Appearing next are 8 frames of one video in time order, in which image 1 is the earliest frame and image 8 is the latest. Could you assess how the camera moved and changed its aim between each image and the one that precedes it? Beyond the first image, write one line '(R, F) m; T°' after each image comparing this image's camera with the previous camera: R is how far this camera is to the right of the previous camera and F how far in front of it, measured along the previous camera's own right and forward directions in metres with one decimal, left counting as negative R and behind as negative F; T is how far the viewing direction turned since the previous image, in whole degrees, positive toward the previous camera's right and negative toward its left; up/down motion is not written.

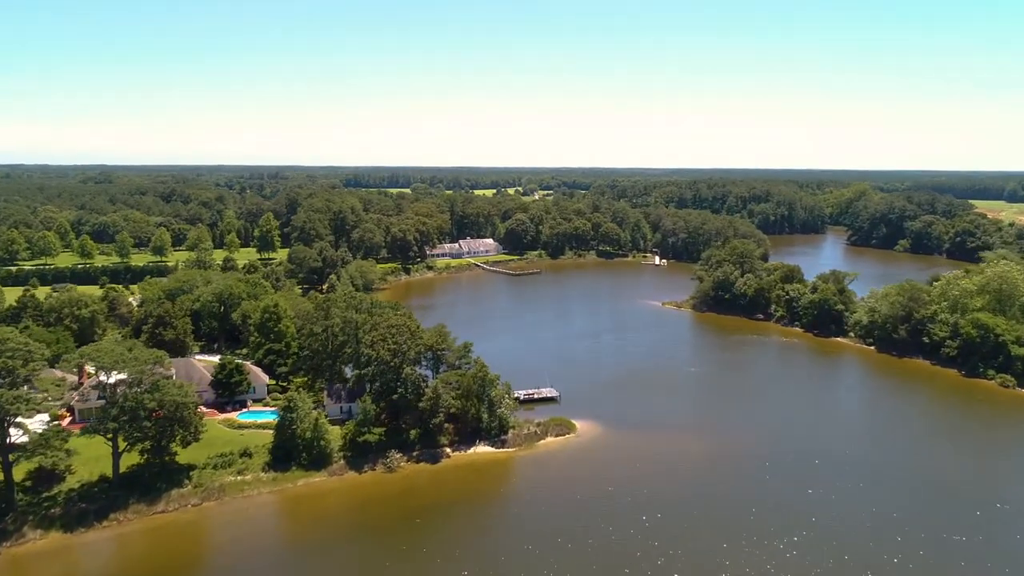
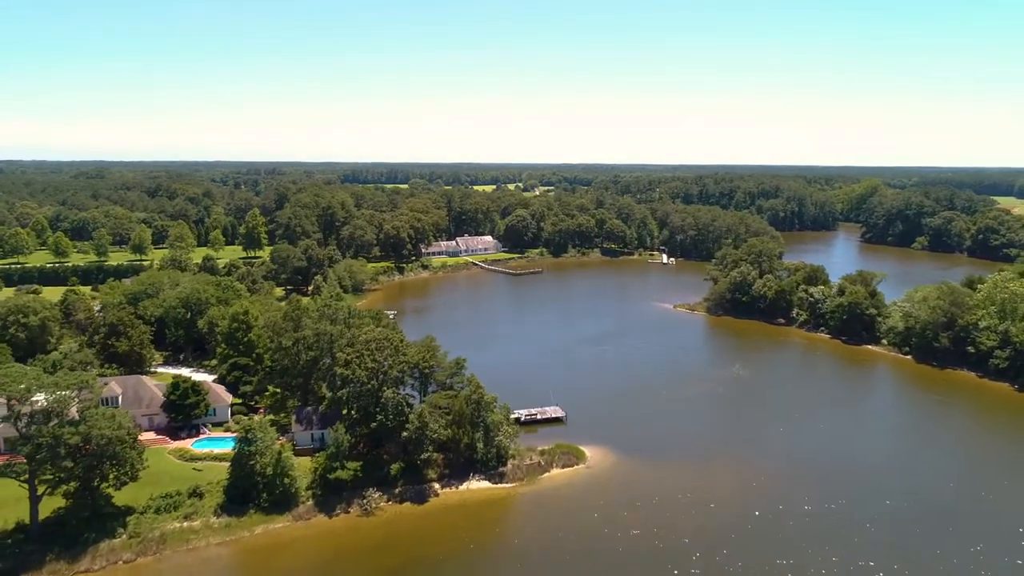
(0.0, +5.2) m; 0°
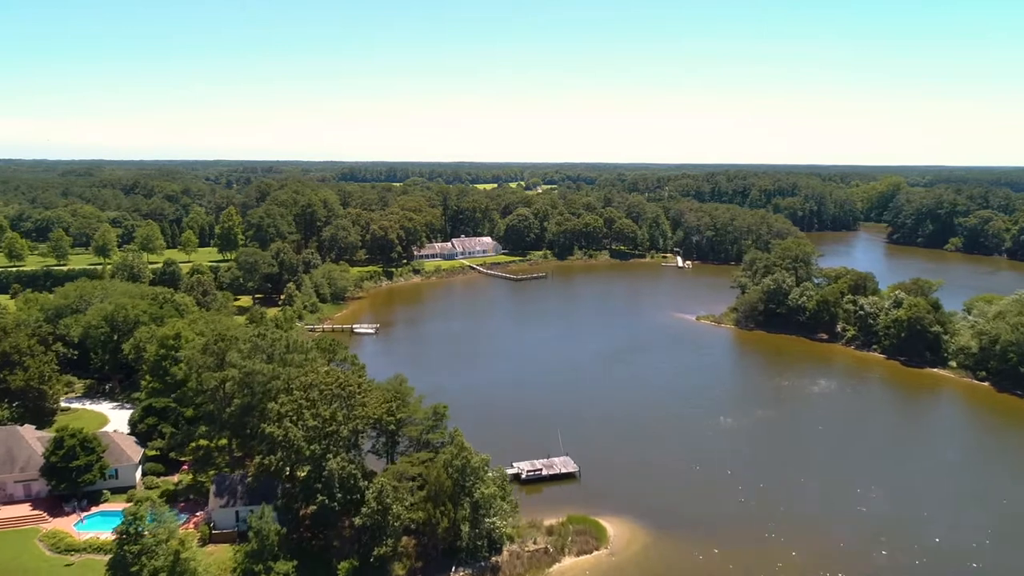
(+0.2, +8.4) m; 0°
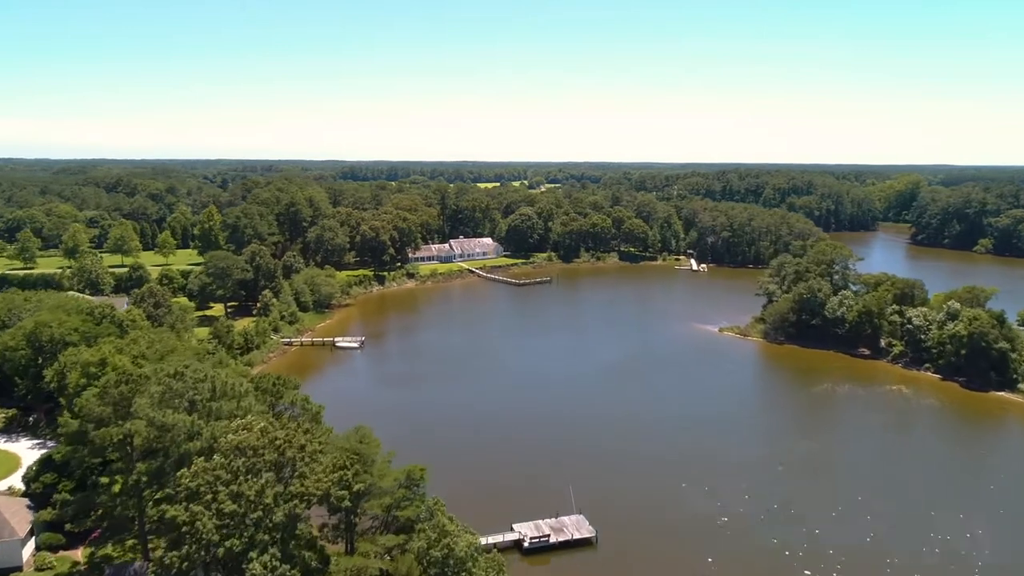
(+0.1, +6.1) m; 0°
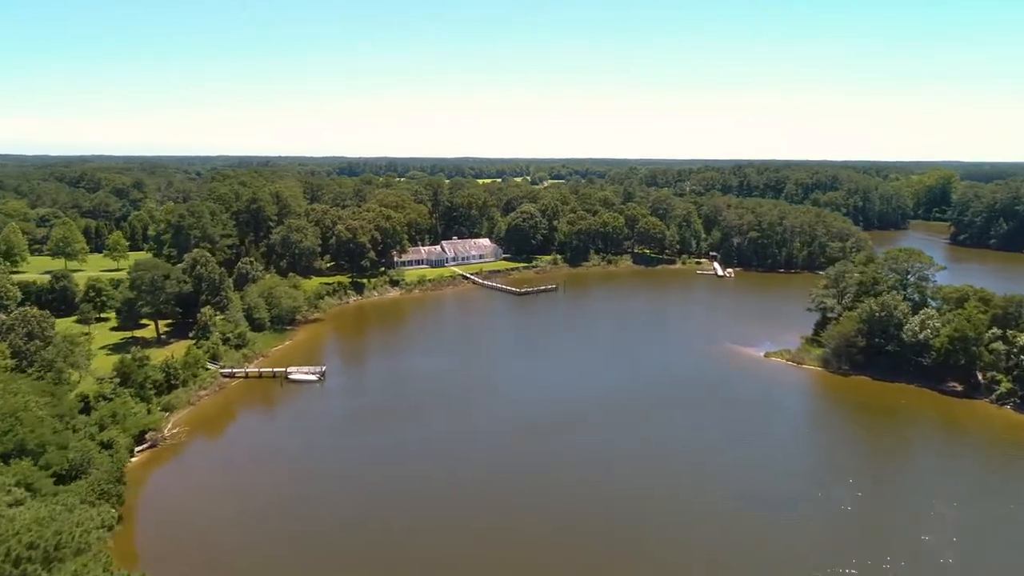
(+0.2, +9.9) m; 0°
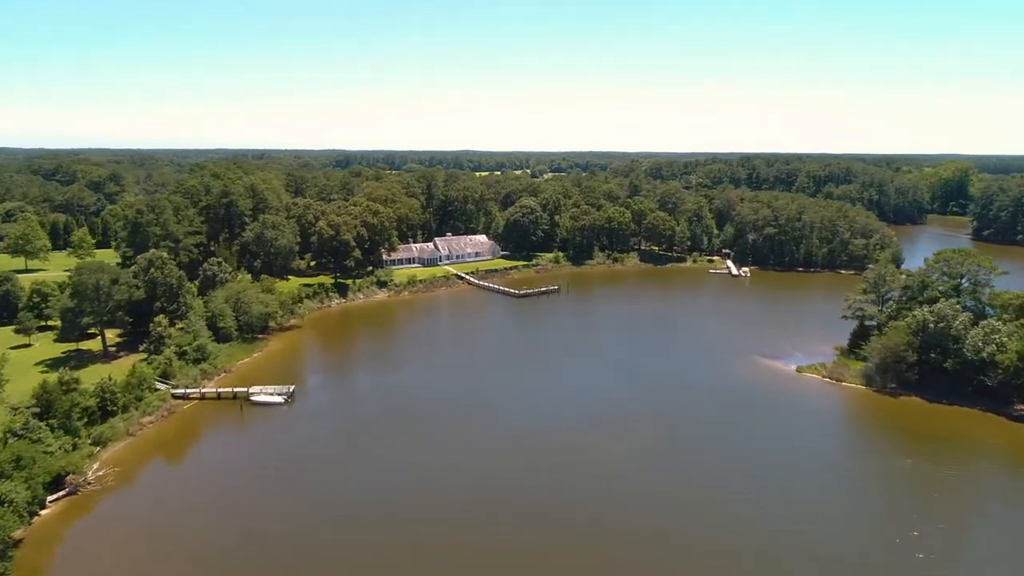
(+0.1, +5.3) m; 0°
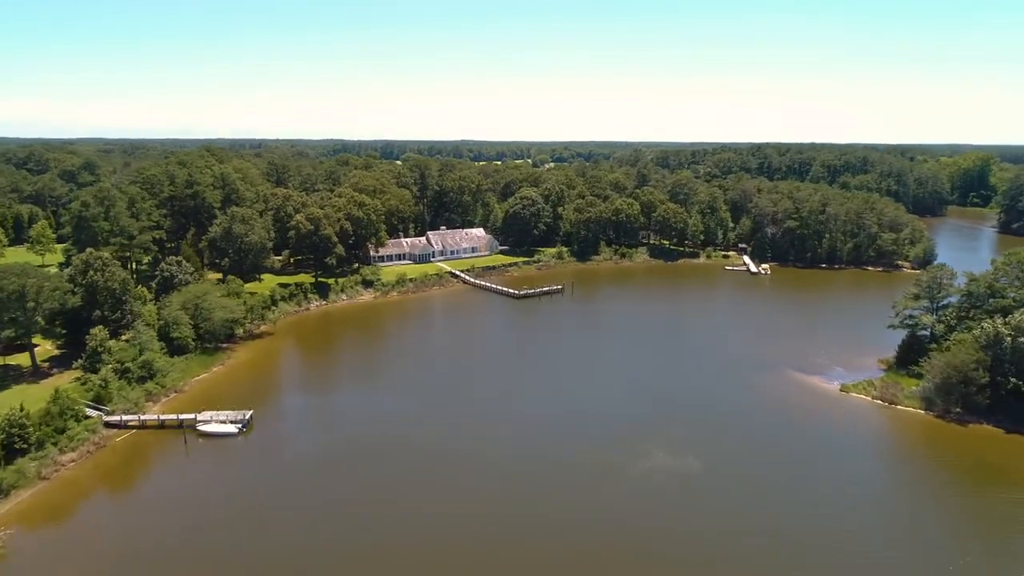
(+0.1, +5.4) m; 0°
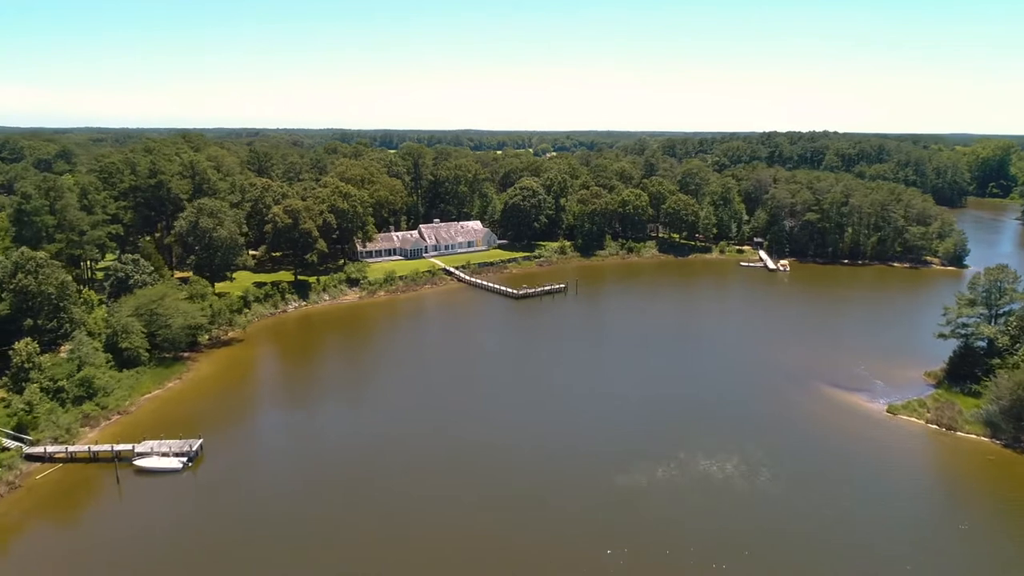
(+0.2, +4.5) m; 0°
